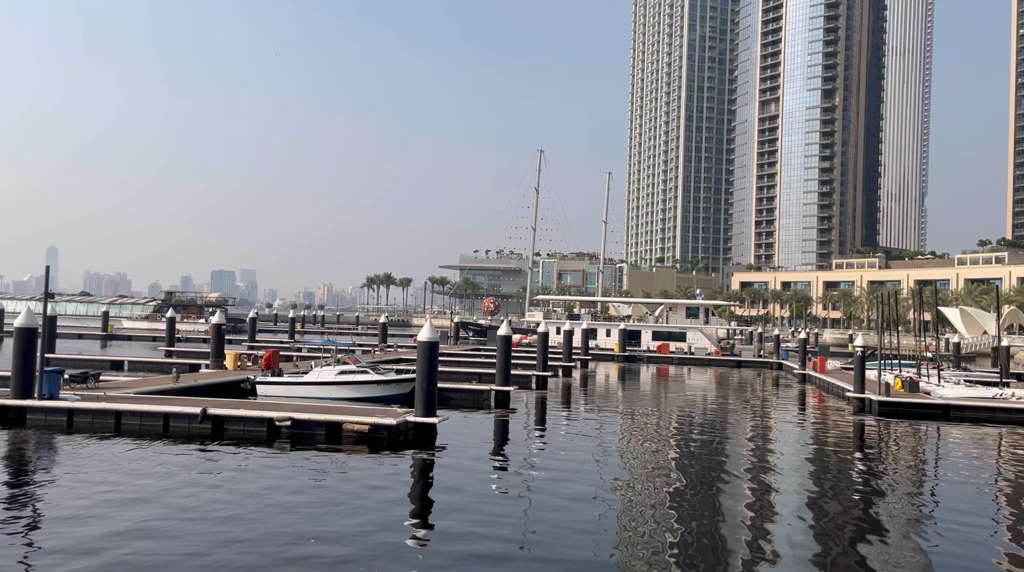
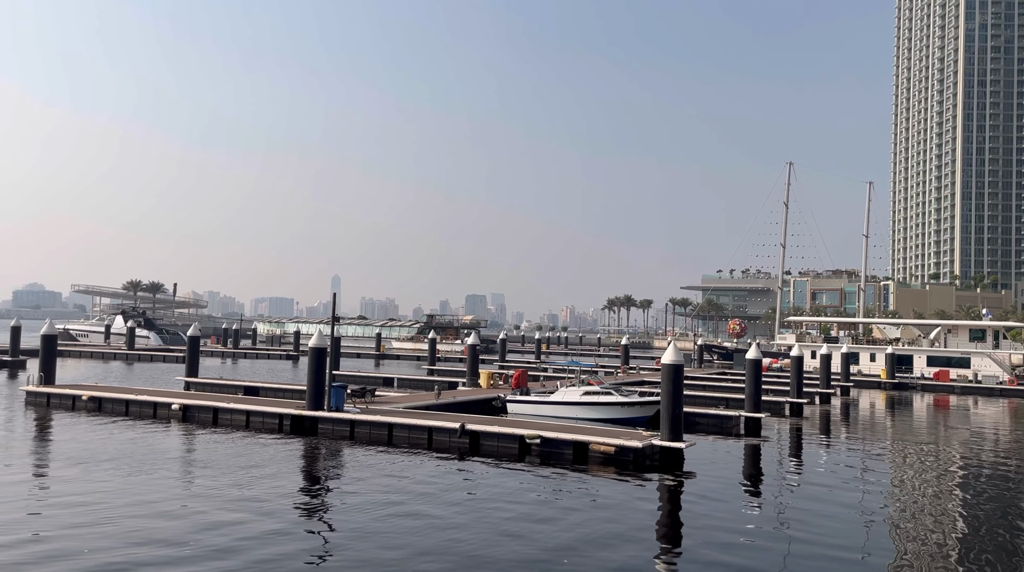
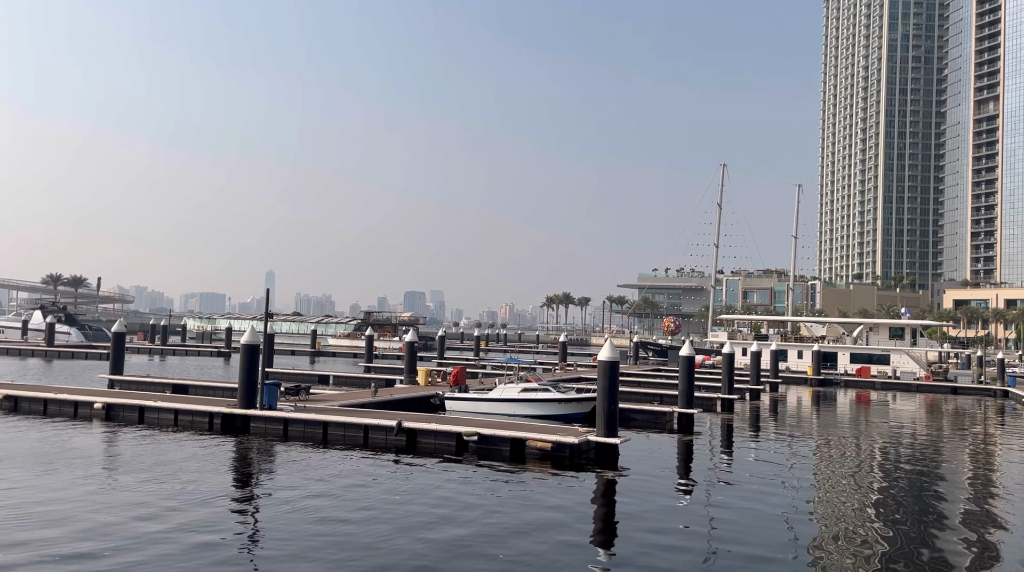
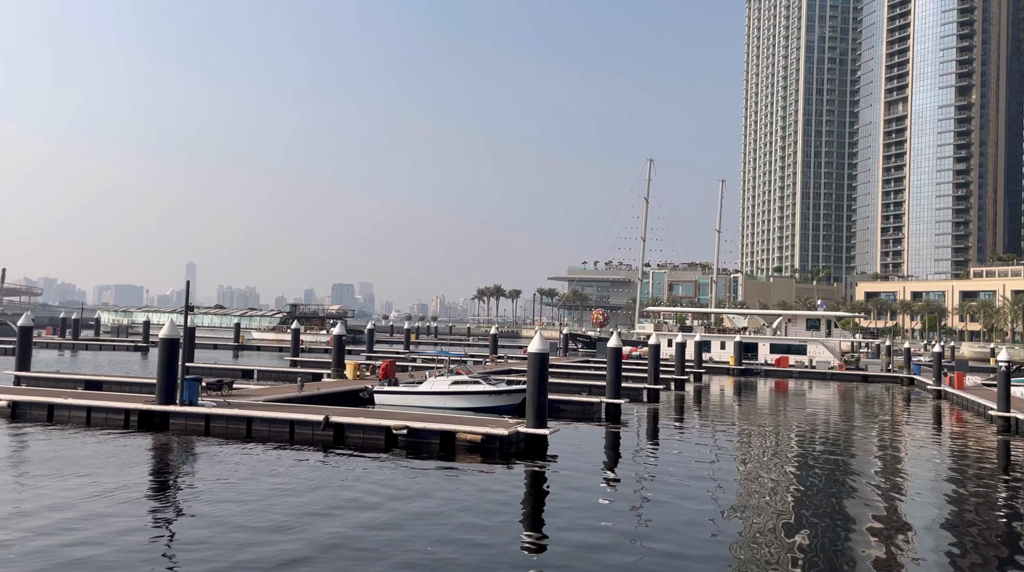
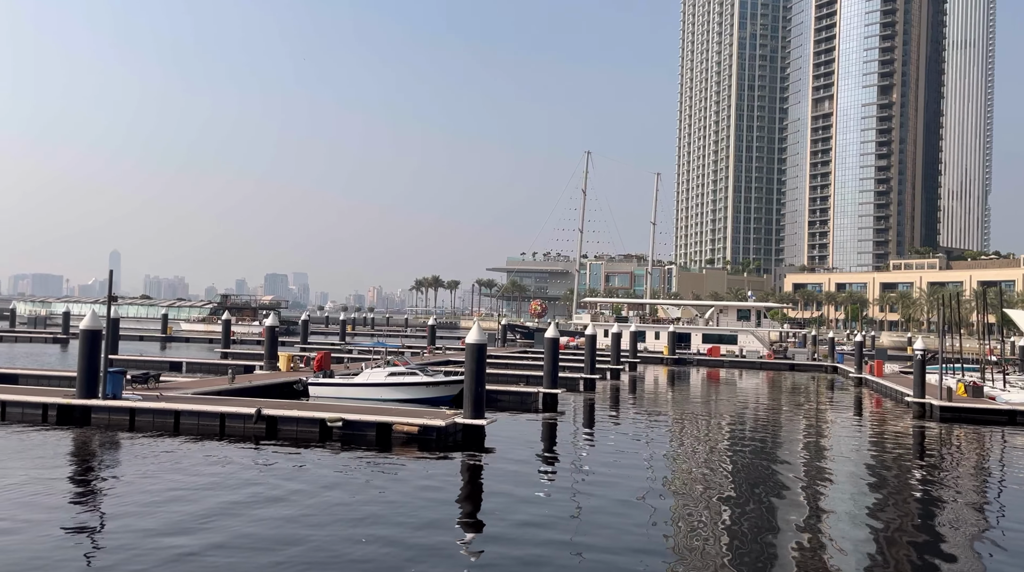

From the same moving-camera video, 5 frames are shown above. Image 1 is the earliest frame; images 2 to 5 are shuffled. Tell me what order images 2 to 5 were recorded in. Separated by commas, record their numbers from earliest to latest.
5, 4, 3, 2
